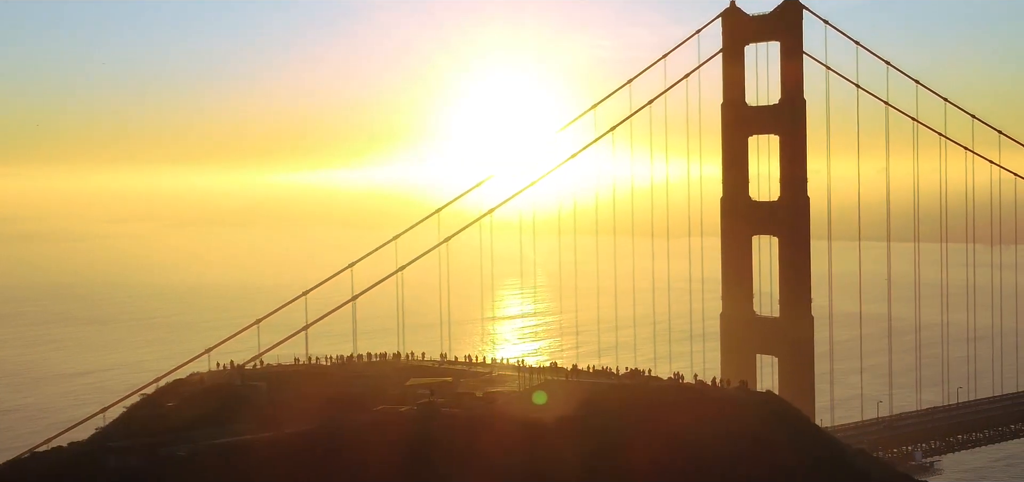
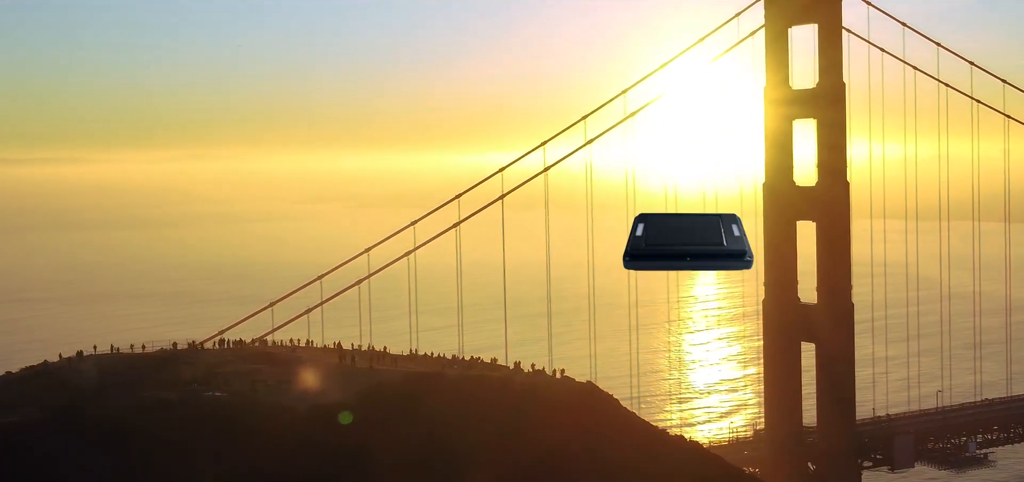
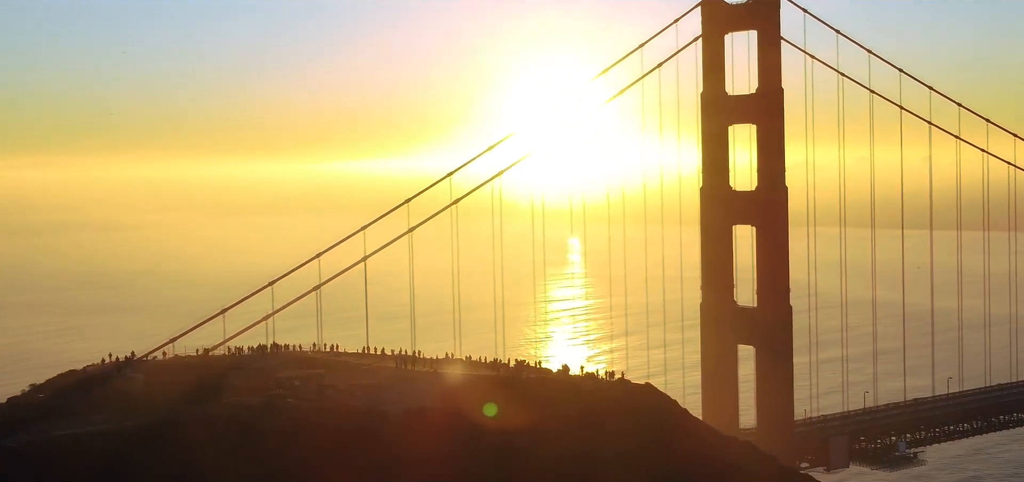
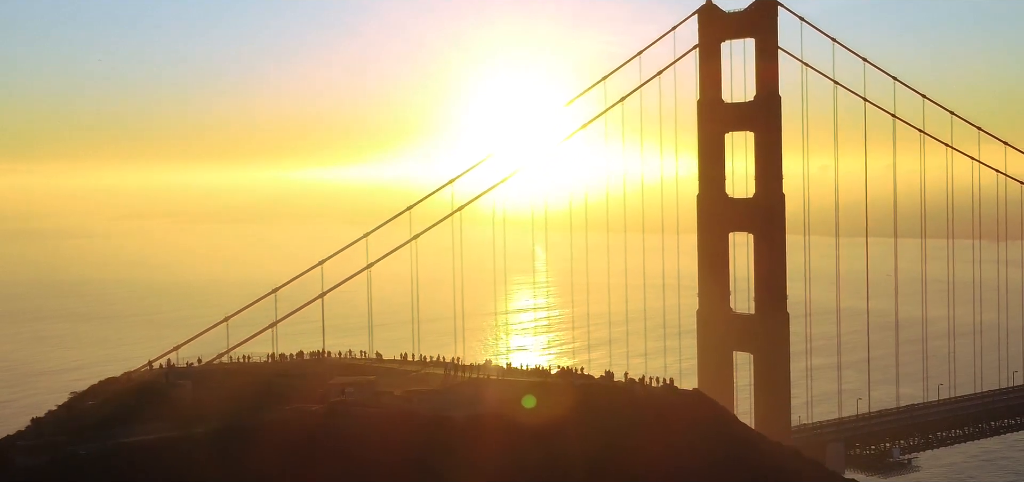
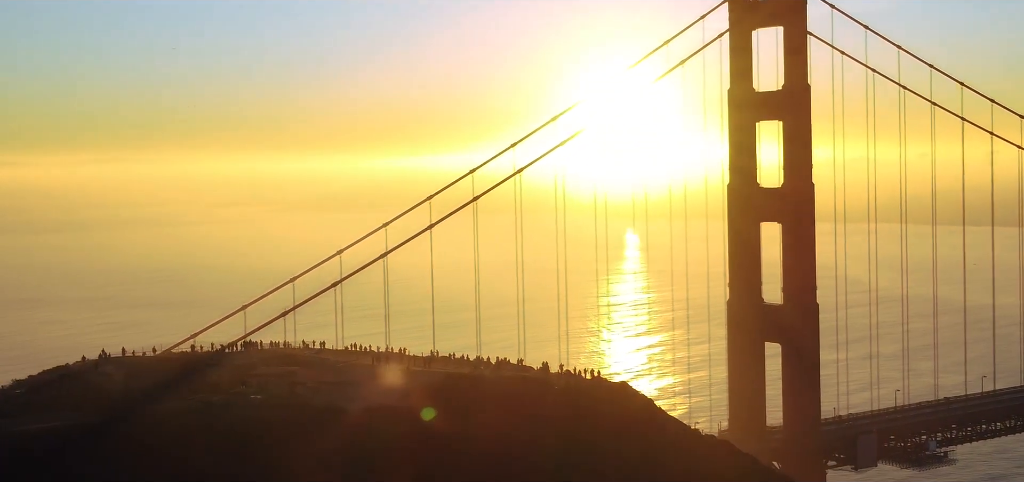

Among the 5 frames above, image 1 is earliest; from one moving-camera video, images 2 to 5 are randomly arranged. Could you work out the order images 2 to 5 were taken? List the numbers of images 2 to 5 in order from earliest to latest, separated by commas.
4, 3, 5, 2
